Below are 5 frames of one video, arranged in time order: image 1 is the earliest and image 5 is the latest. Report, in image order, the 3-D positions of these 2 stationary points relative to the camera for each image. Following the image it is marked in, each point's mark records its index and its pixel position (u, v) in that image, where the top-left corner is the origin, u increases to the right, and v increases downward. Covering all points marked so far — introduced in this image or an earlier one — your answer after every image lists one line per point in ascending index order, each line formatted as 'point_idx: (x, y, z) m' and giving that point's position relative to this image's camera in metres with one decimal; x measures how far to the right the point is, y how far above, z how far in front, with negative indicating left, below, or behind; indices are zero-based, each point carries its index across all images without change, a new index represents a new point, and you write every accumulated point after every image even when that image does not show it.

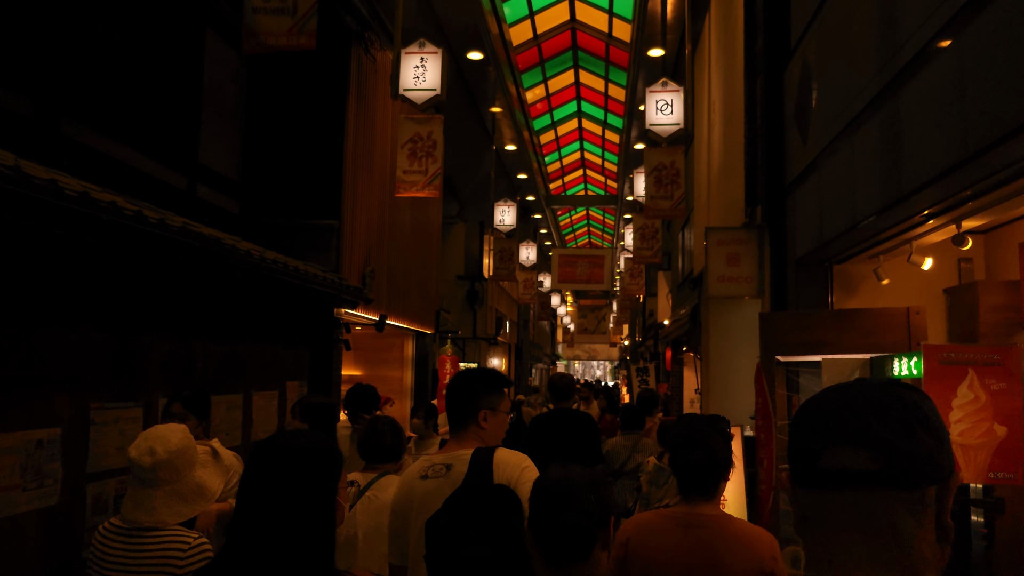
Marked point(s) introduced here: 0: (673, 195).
0: (+2.0, +1.1, +10.1) m
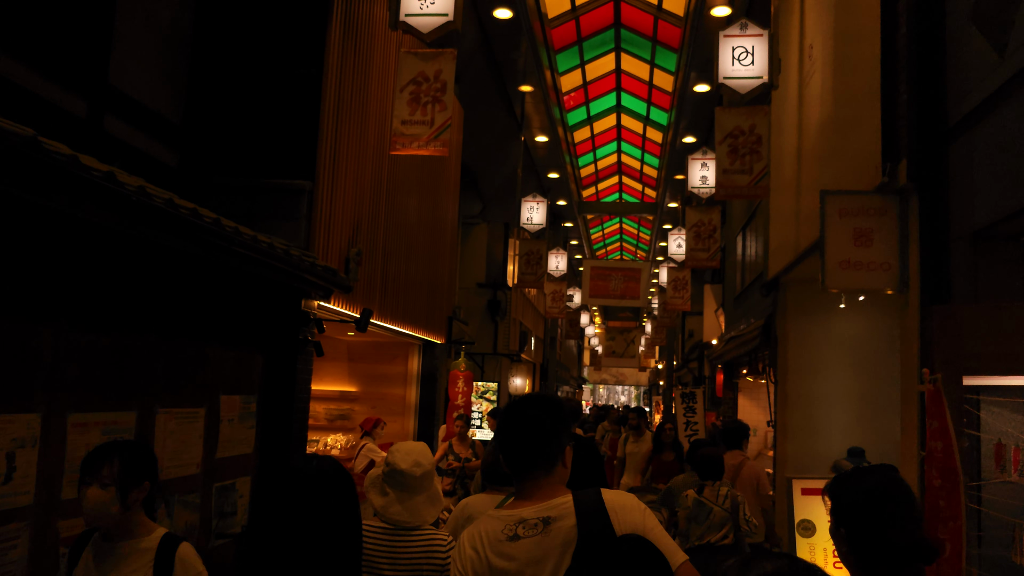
0: (+2.3, +1.1, +7.8) m
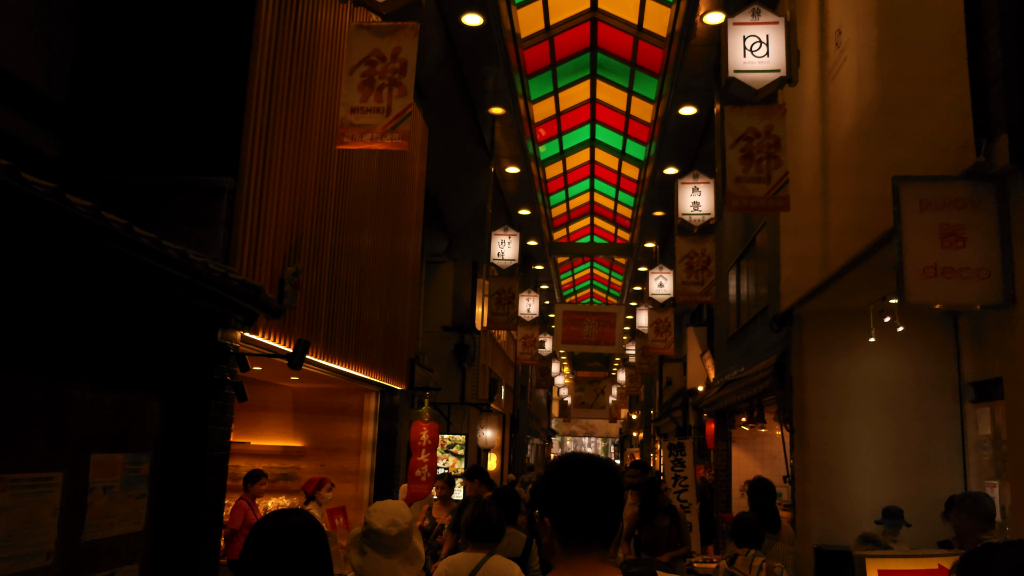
0: (+2.1, +0.9, +6.6) m
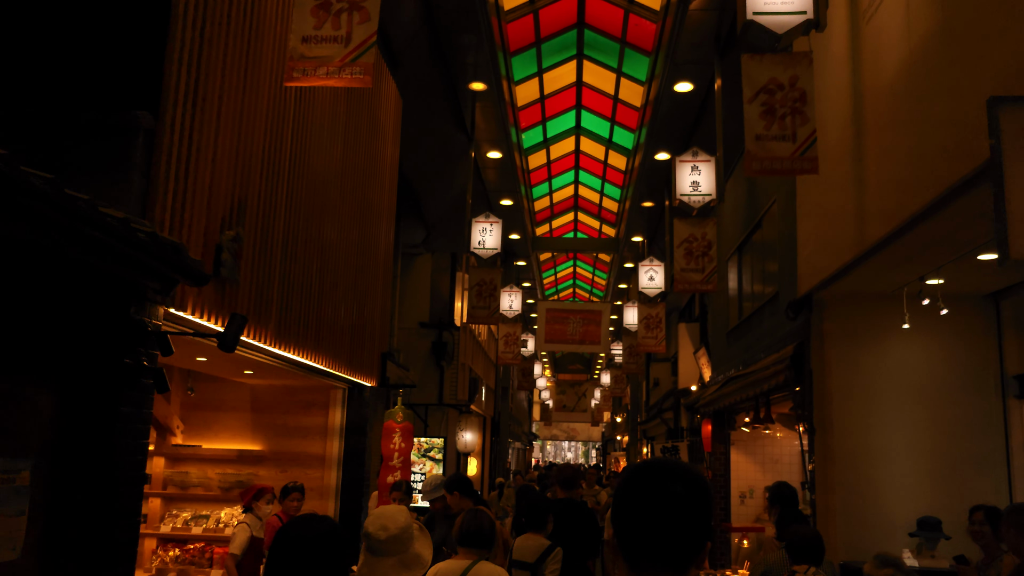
0: (+2.0, +1.1, +5.7) m
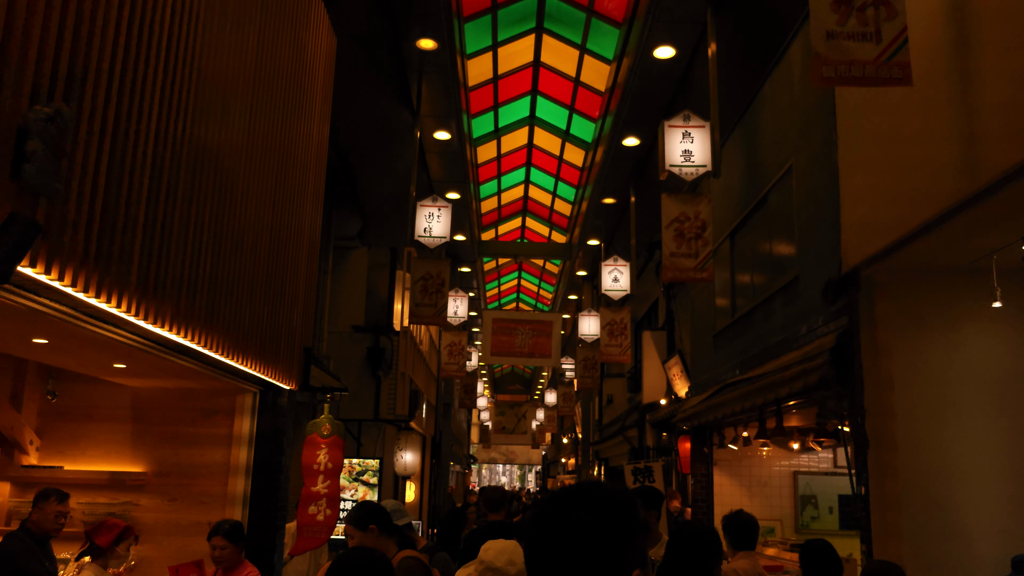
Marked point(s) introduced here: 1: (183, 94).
0: (+1.9, +1.3, +4.2) m
1: (-1.7, +1.0, +4.5) m
